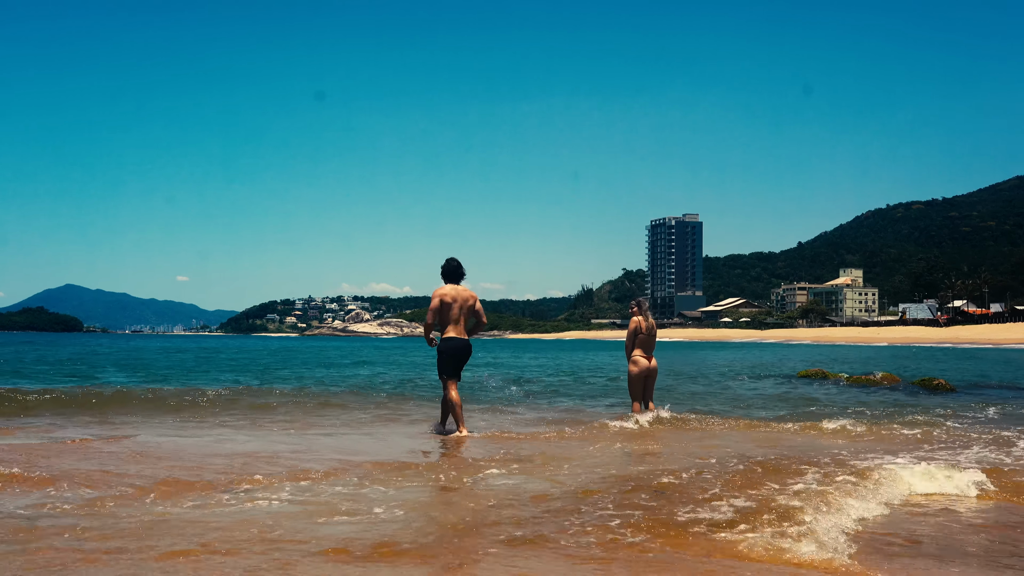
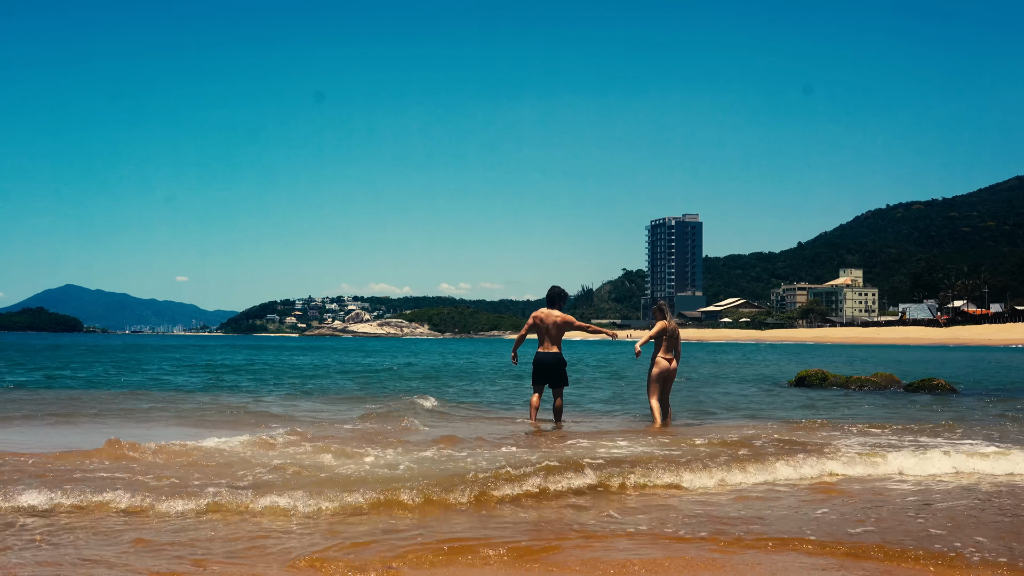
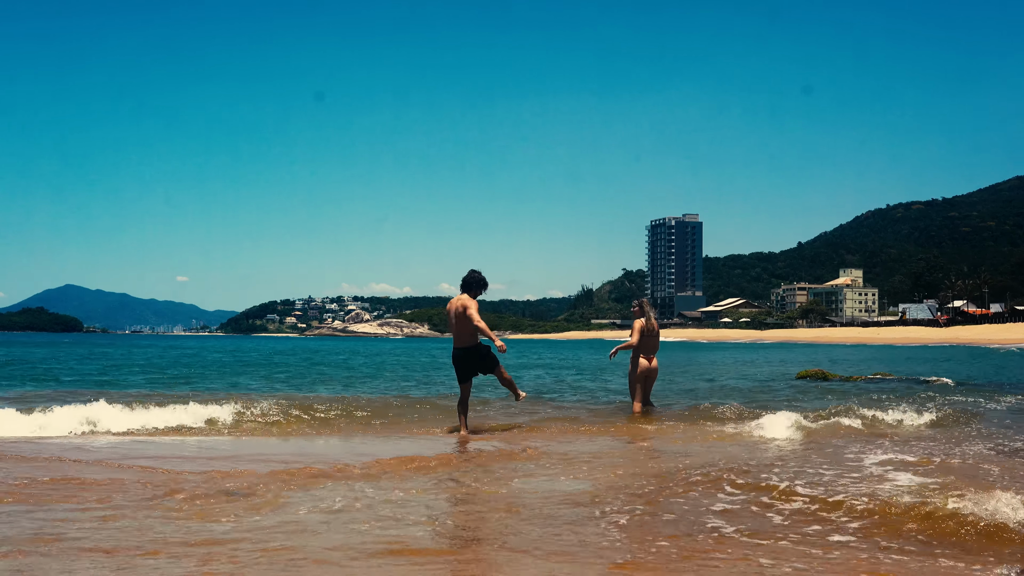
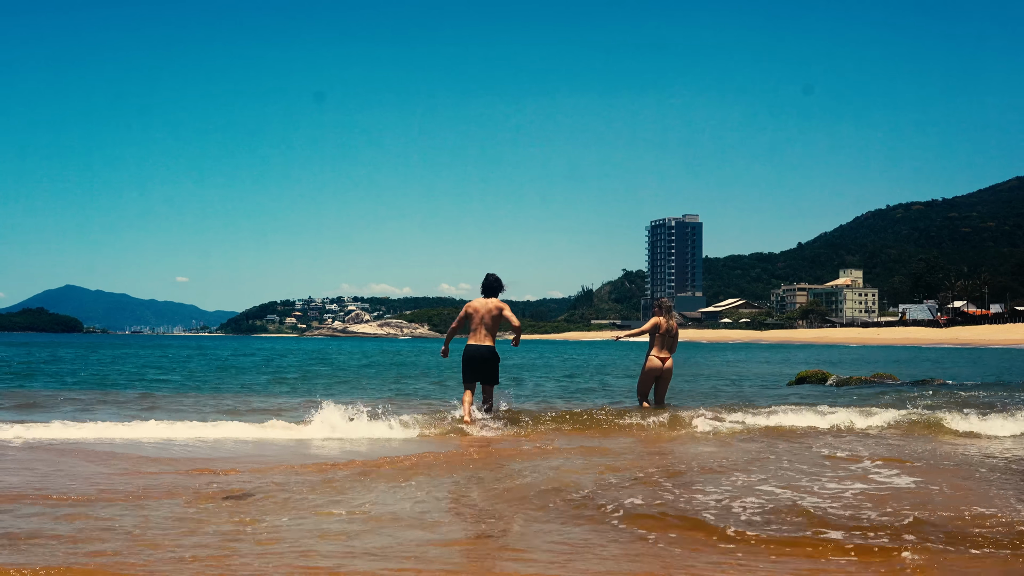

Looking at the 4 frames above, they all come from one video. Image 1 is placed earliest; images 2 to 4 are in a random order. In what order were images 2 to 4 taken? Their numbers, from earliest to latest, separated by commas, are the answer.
3, 4, 2
